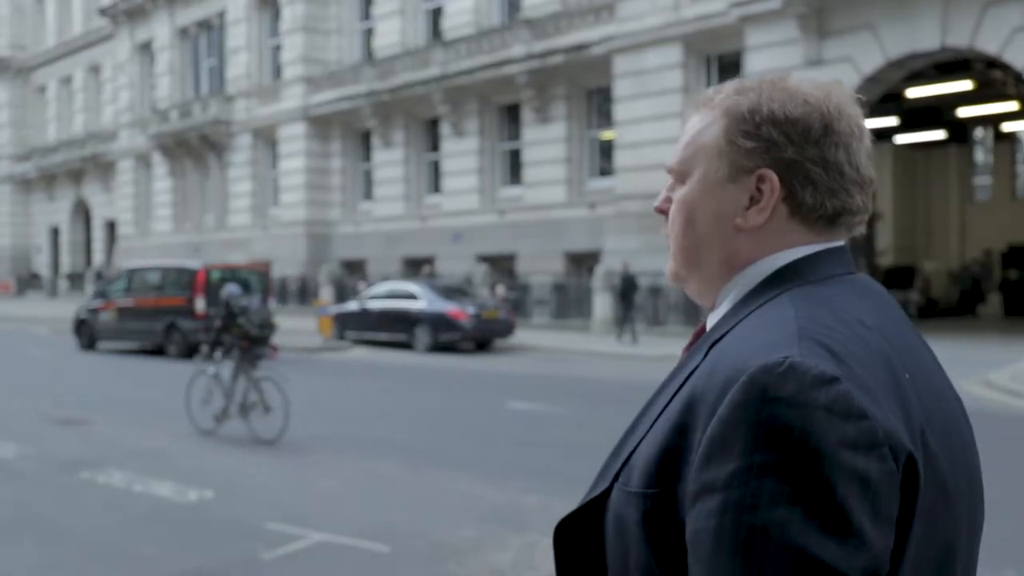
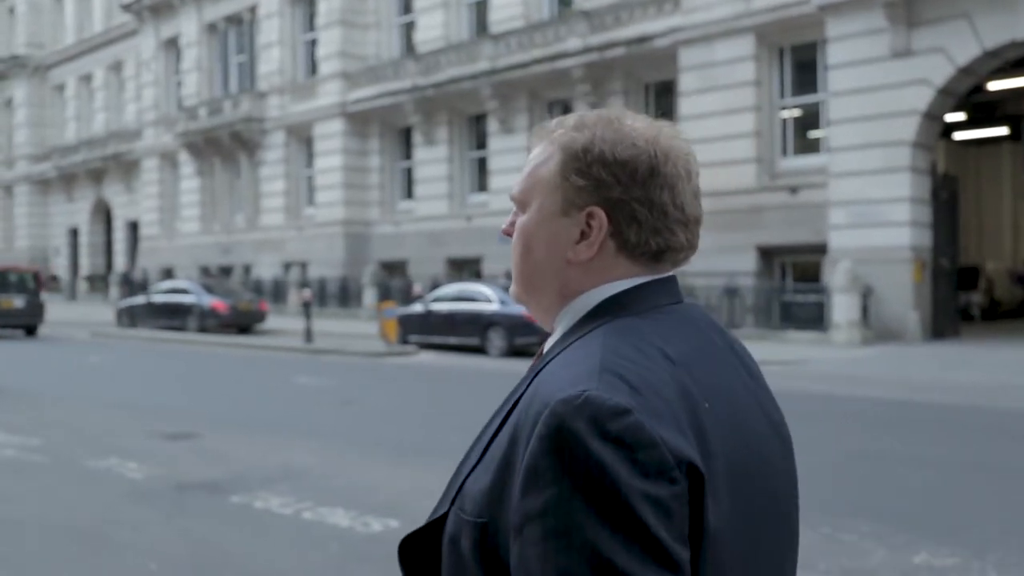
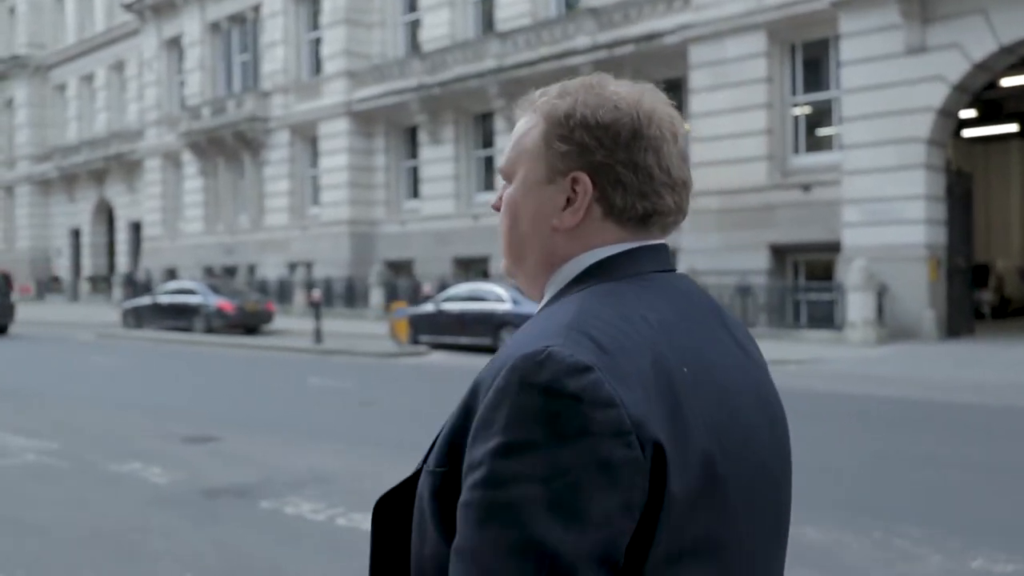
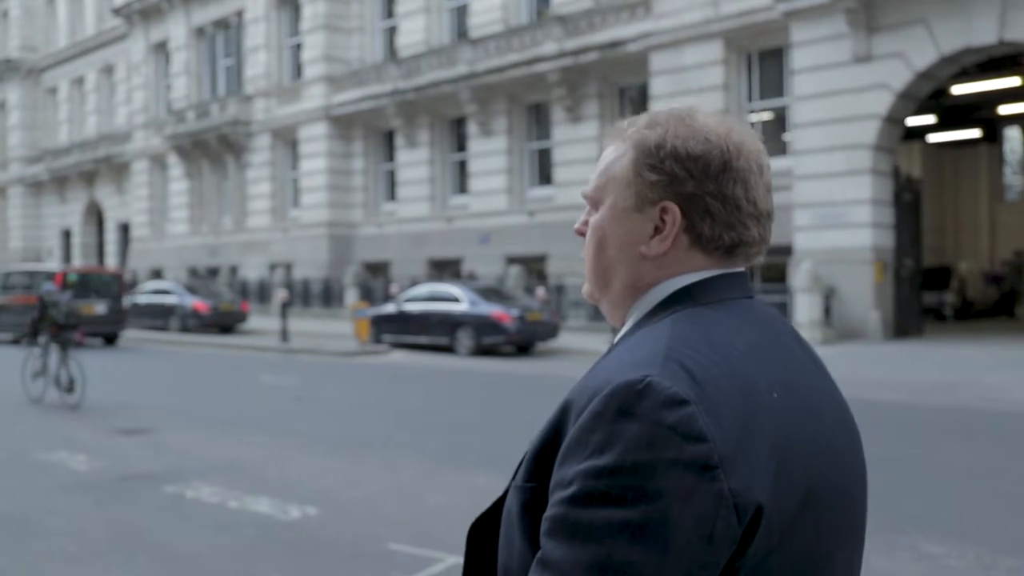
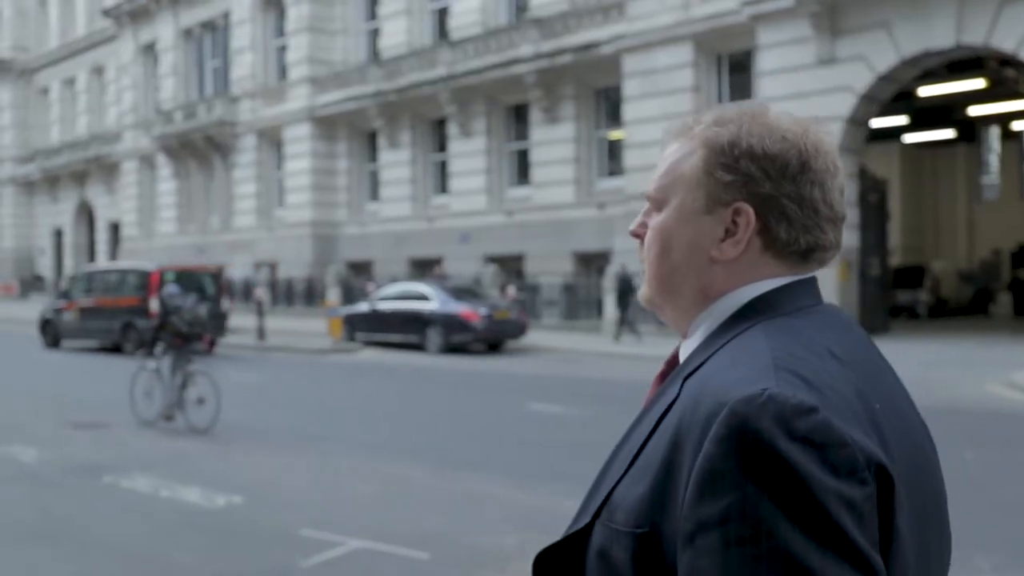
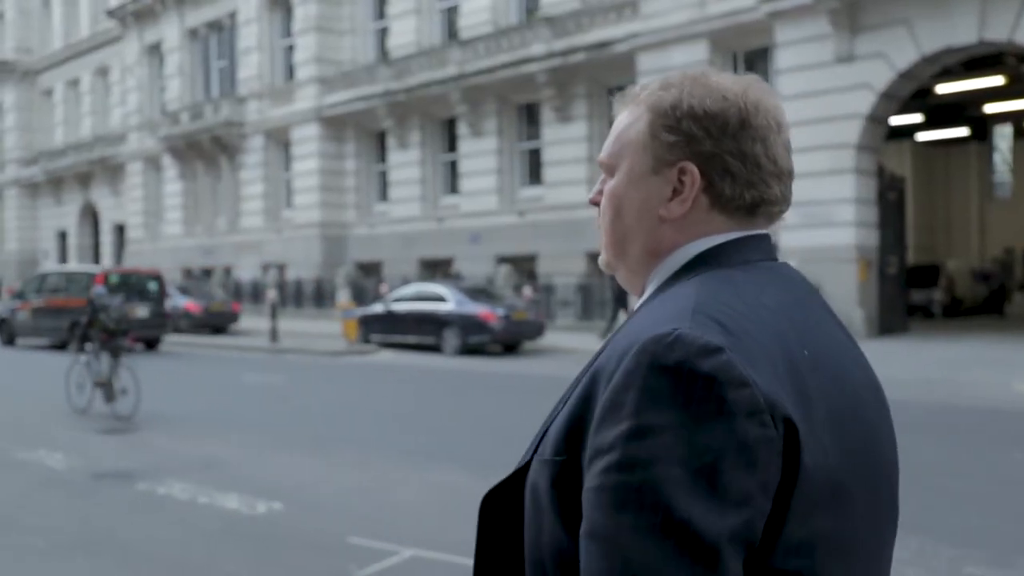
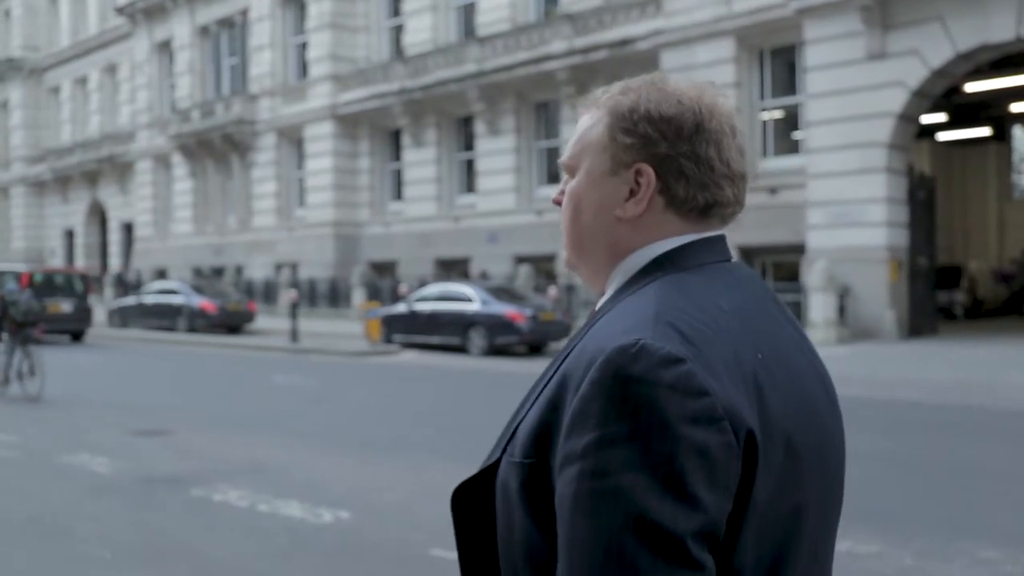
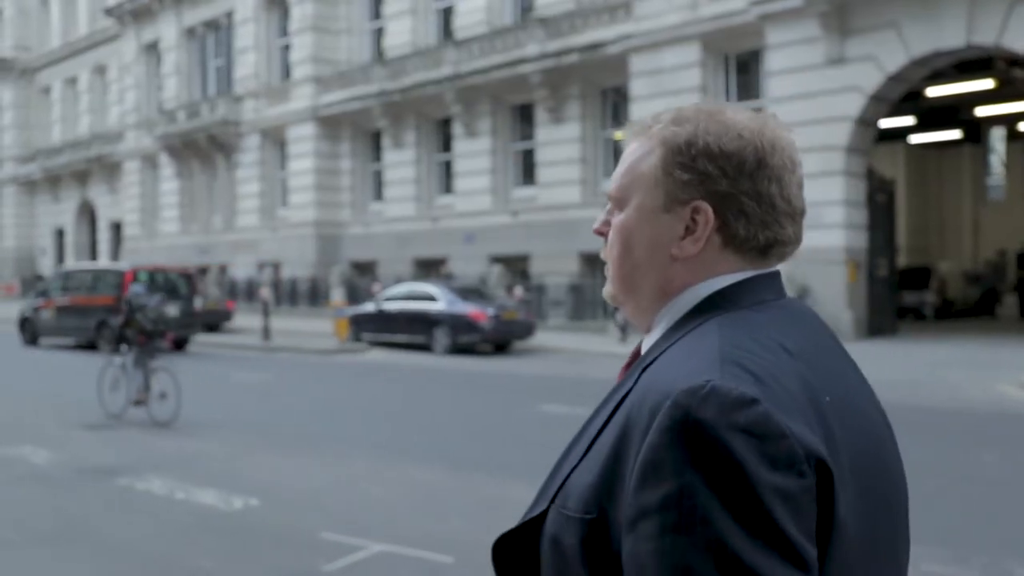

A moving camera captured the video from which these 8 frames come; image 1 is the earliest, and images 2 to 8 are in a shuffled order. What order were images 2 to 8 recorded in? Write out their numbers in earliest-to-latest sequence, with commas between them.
5, 8, 6, 4, 7, 2, 3
